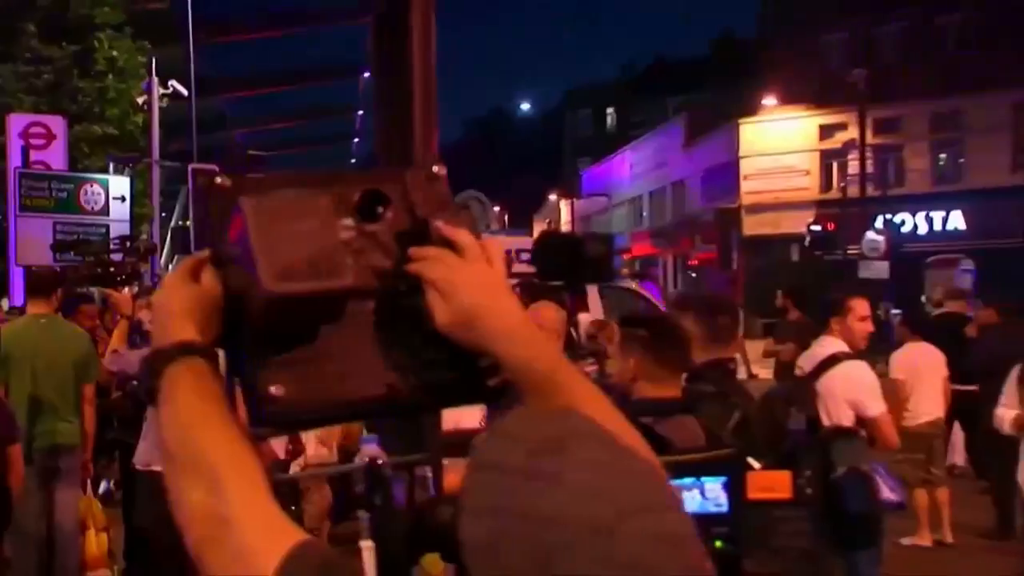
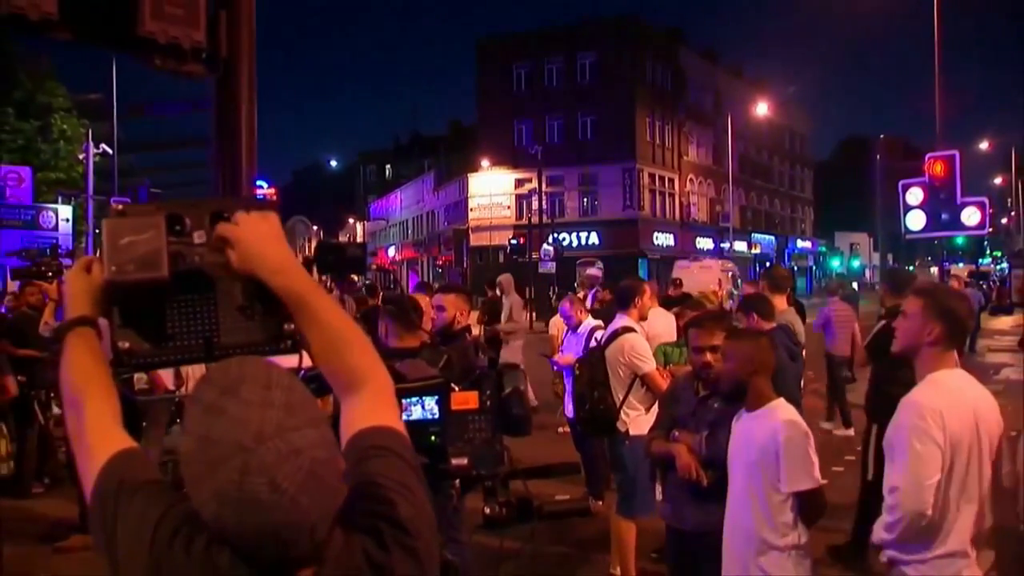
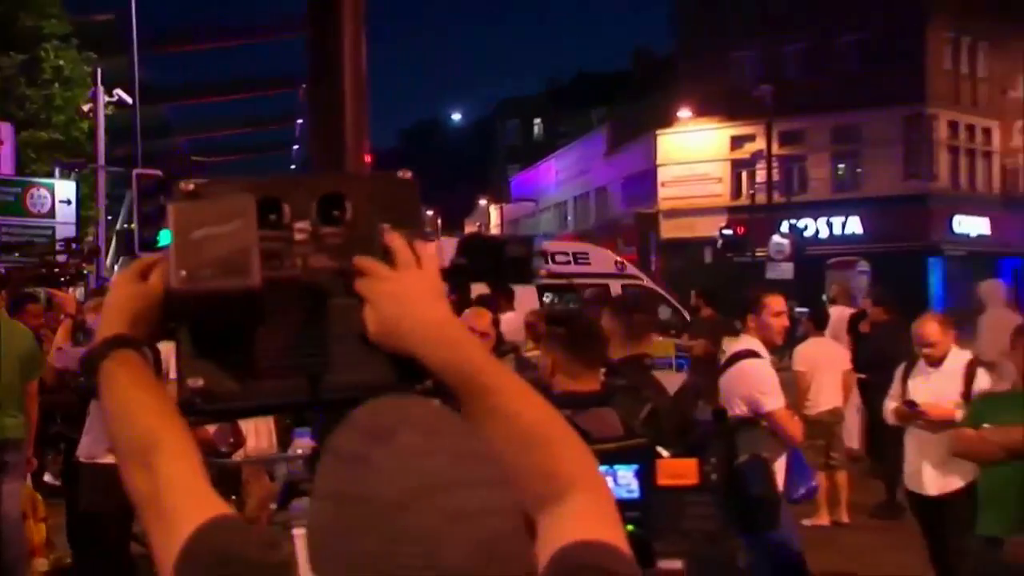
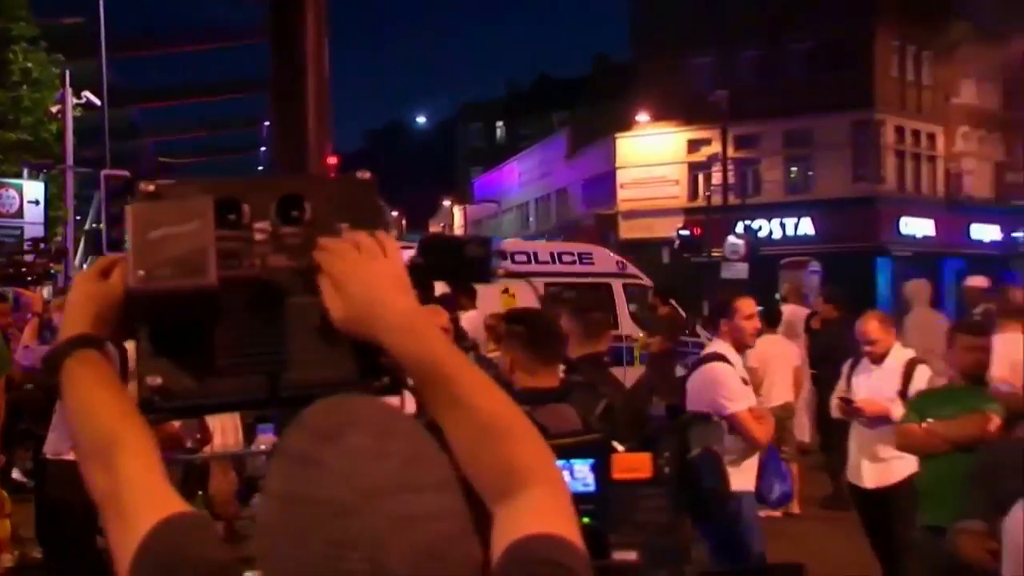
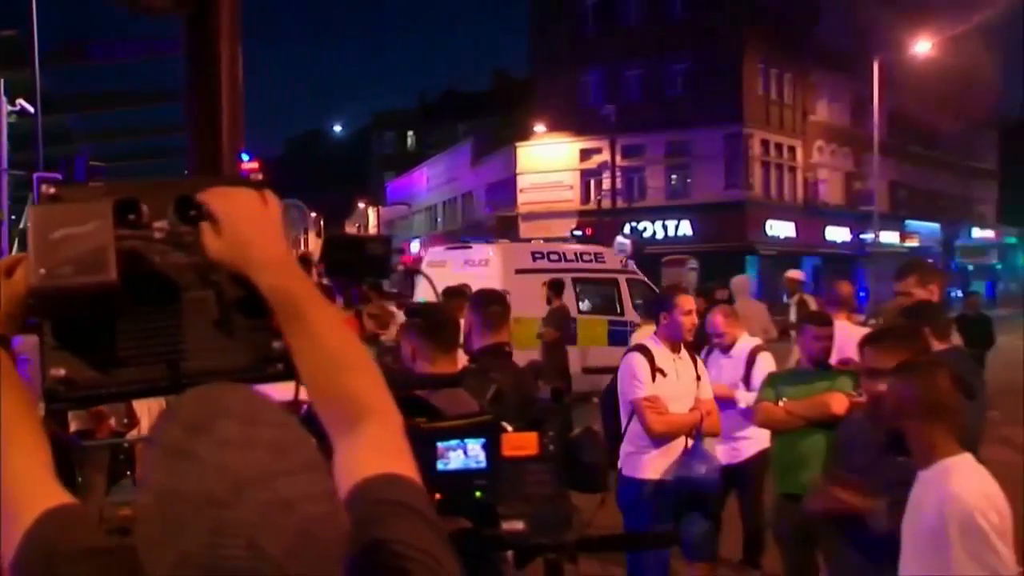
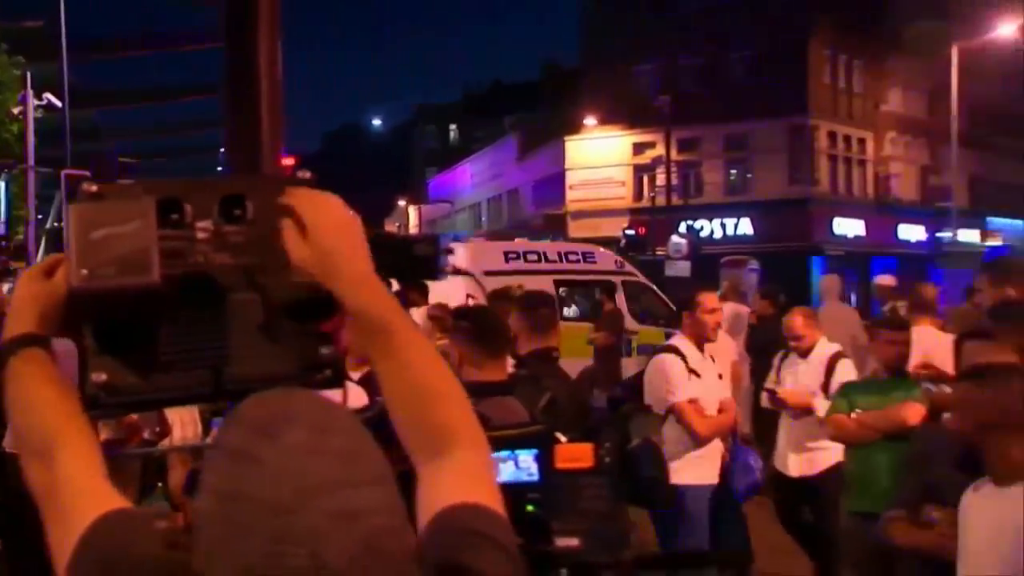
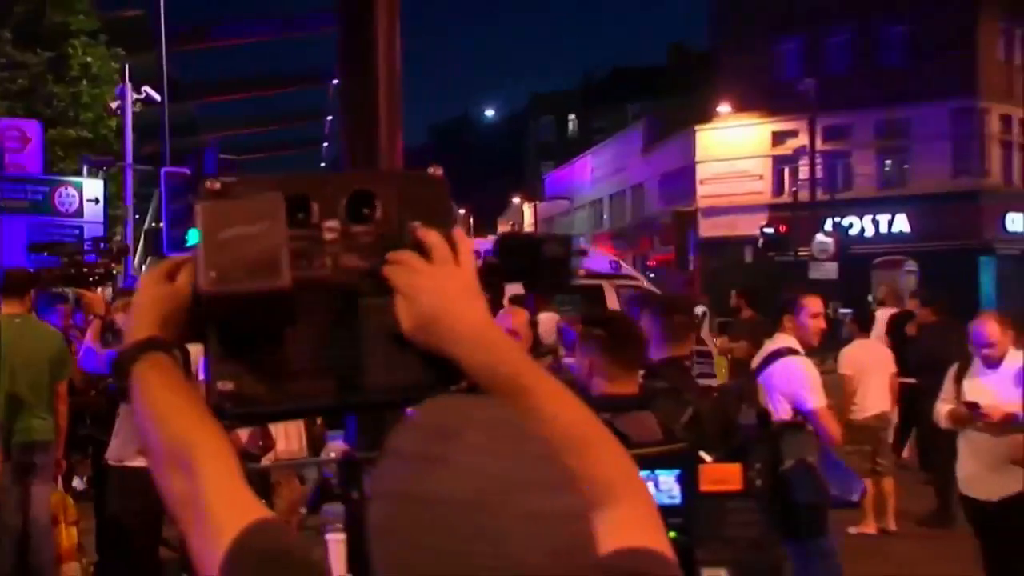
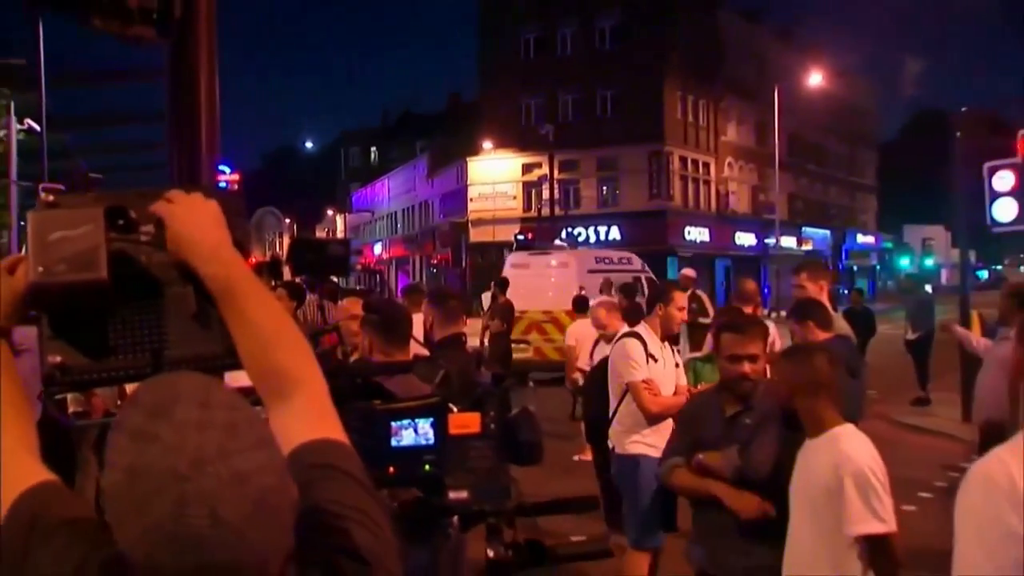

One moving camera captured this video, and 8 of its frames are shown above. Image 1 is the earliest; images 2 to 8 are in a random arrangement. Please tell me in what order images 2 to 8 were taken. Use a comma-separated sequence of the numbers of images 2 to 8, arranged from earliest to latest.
7, 3, 4, 6, 5, 8, 2
